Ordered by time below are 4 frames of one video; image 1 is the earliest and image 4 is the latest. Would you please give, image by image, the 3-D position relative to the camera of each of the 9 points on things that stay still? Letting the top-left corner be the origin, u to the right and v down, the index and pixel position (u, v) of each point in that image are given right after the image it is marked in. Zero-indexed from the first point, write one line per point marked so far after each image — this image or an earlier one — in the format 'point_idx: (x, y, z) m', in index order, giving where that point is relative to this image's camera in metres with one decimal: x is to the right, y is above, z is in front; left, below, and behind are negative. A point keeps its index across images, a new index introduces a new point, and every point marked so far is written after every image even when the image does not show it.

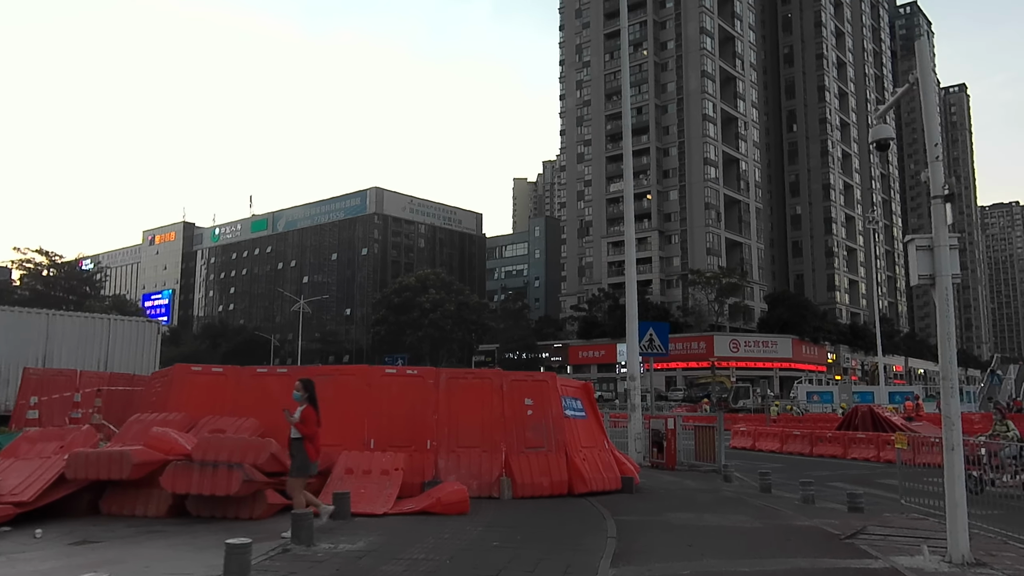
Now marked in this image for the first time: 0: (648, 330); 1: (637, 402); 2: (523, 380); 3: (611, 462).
0: (+2.9, -0.9, +15.9) m
1: (+2.5, -2.3, +15.0) m
2: (+0.1, -1.2, +9.9) m
3: (+1.3, -2.4, +10.2) m
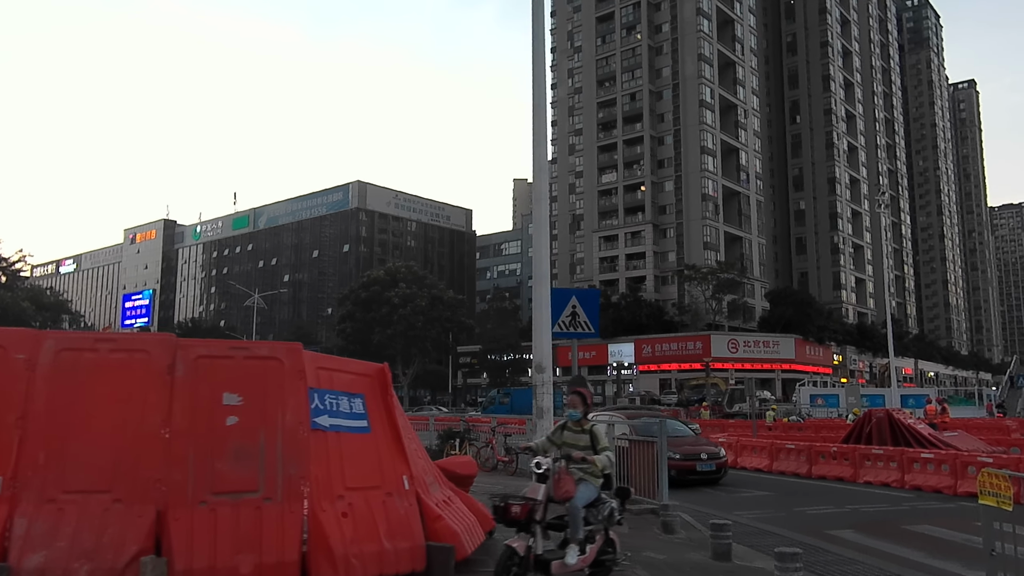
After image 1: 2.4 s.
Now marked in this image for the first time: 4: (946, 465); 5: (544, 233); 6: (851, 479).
0: (+0.8, -0.2, +11.0) m
1: (+0.5, -1.6, +10.1) m
2: (-1.9, -0.5, +5.0) m
3: (-0.7, -1.6, +5.3) m
4: (+6.6, -2.7, +11.4) m
5: (+0.4, +0.8, +10.6) m
6: (+5.8, -3.3, +13.0) m
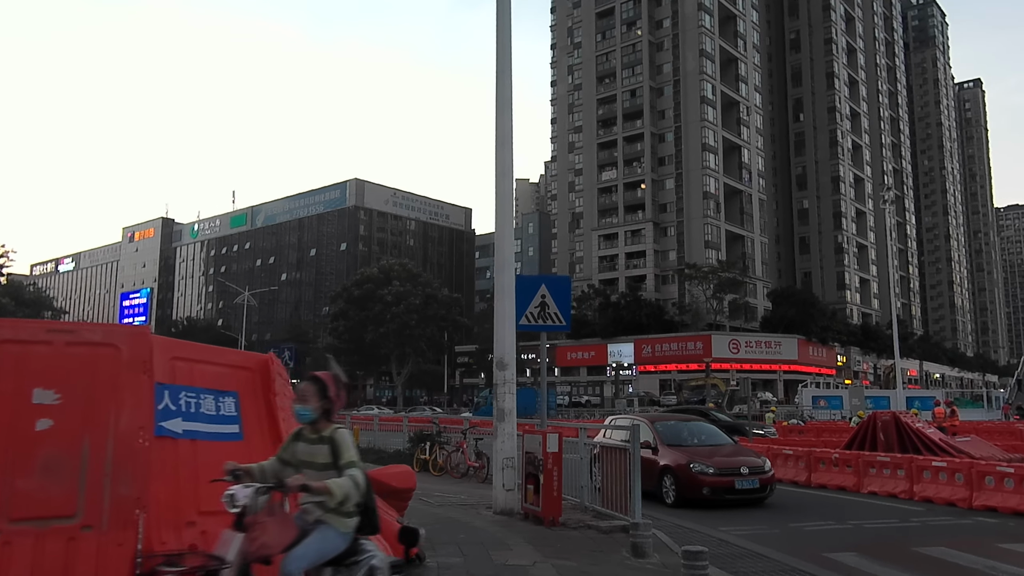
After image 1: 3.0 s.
0: (+0.3, 0.0, +9.8) m
1: (0.0, -1.4, +8.9) m
2: (-2.4, -0.3, +3.9) m
3: (-1.2, -1.5, +4.2) m
4: (+6.1, -2.5, +10.2) m
5: (-0.1, +1.0, +9.5) m
6: (+5.4, -3.2, +11.8) m
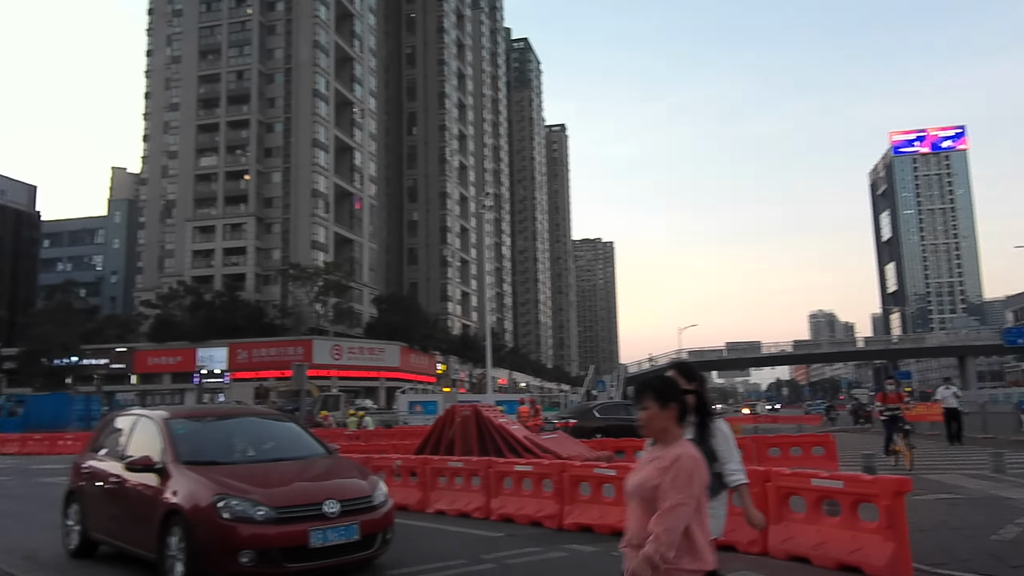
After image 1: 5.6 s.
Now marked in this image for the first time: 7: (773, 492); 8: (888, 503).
0: (-4.3, +1.0, +4.4) m
1: (-4.3, -0.4, +3.4) m
2: (-4.0, +0.8, -2.1) m
3: (-3.1, -0.4, -1.3) m
4: (+0.4, -1.9, +7.4) m
5: (-4.5, +1.9, +4.0) m
6: (-1.1, -2.5, +8.5) m
7: (+1.9, -1.5, +5.5) m
8: (+2.3, -1.3, +4.7) m
